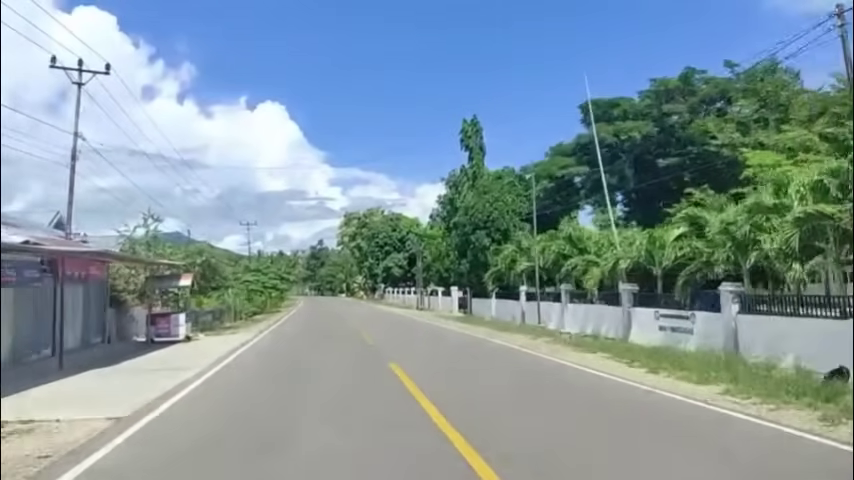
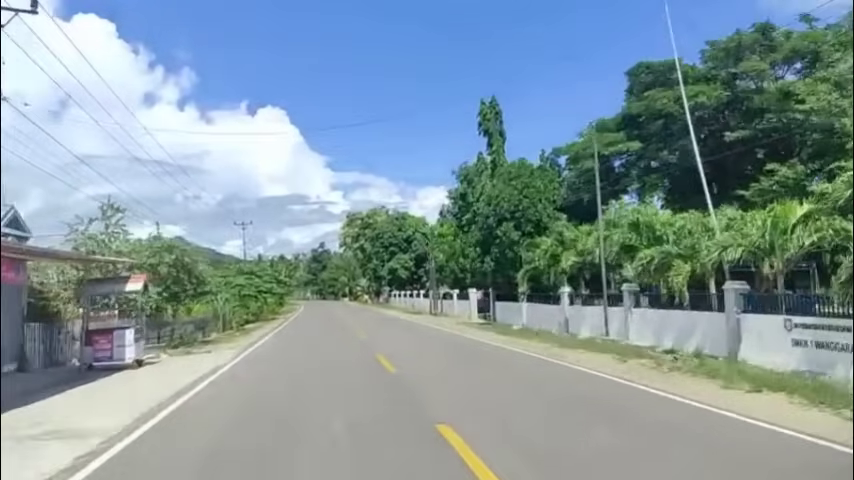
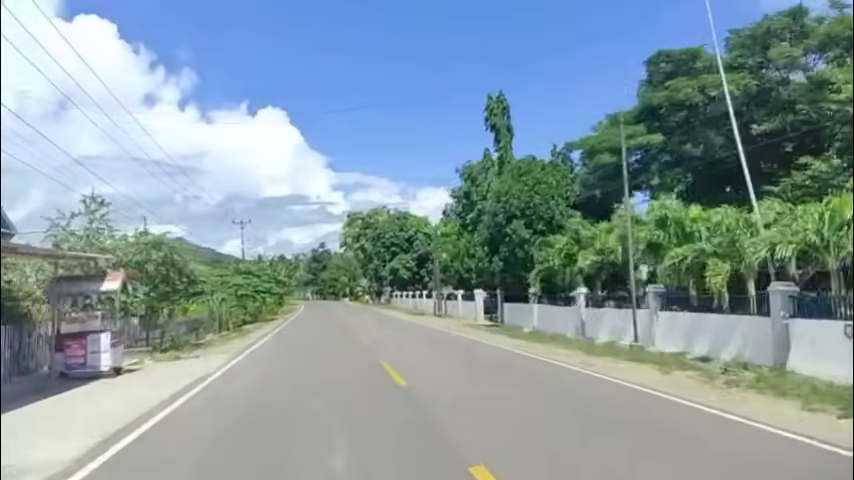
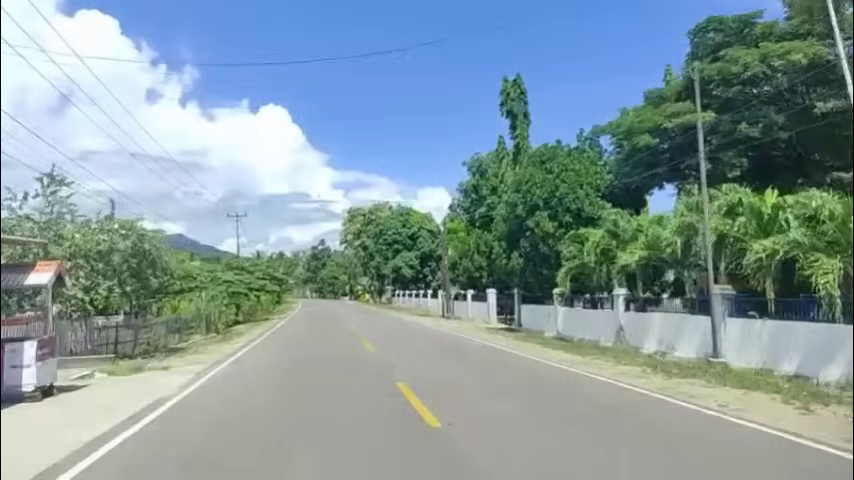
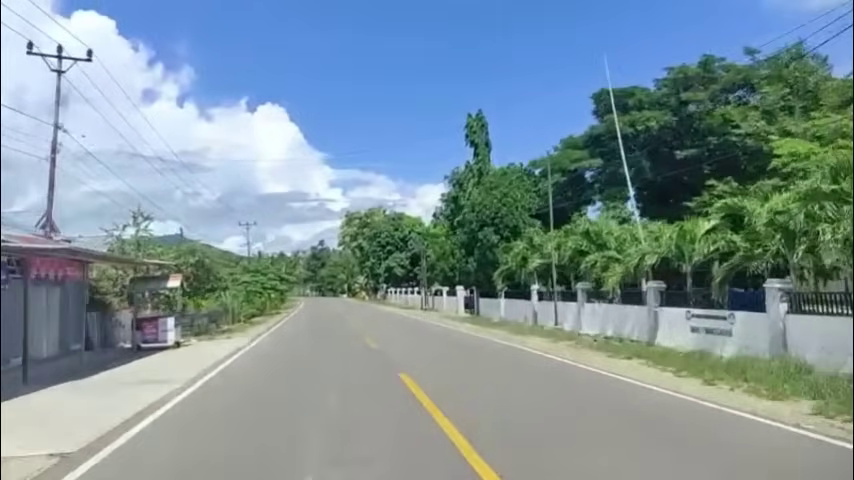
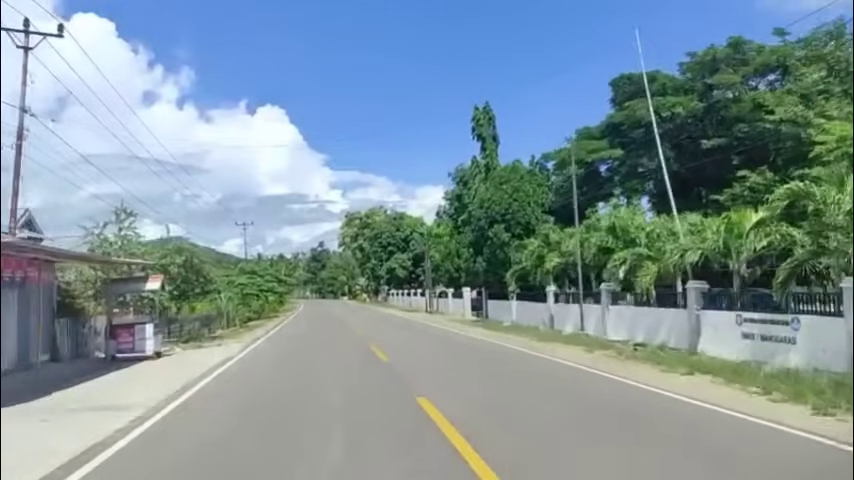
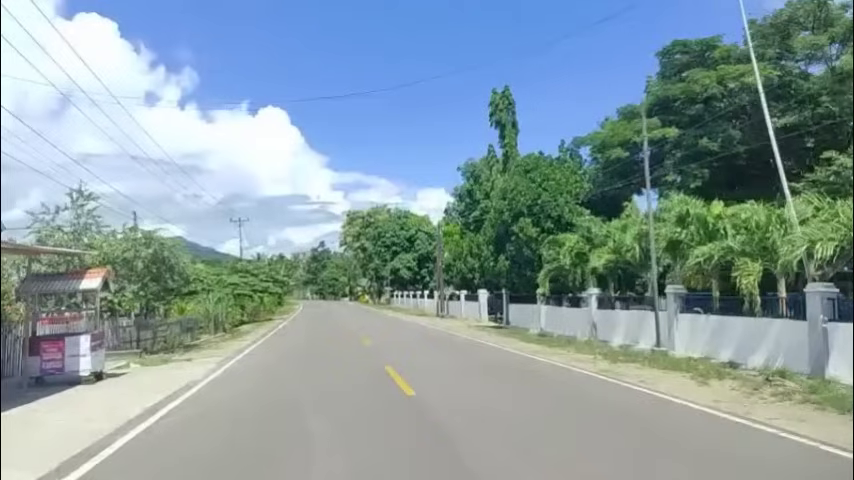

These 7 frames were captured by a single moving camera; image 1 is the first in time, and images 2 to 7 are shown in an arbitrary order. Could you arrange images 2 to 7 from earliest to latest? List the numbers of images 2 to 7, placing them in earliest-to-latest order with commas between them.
5, 6, 2, 3, 7, 4
